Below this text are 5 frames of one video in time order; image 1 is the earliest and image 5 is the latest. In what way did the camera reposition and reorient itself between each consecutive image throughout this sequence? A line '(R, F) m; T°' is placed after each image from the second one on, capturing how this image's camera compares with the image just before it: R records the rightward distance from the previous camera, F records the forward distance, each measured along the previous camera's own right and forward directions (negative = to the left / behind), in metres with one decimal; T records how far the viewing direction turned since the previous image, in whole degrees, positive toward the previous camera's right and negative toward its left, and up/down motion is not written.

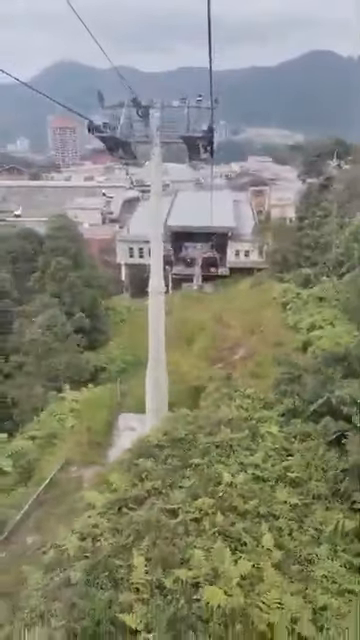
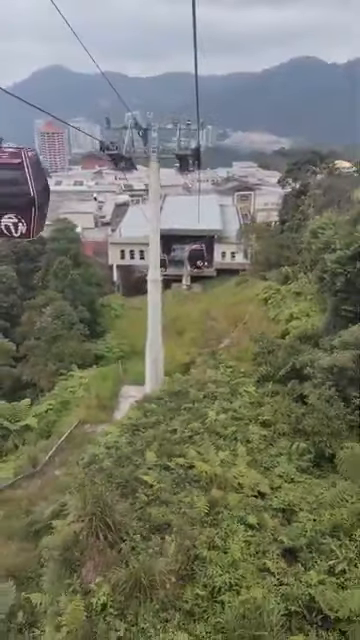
(-0.1, -1.2) m; +1°
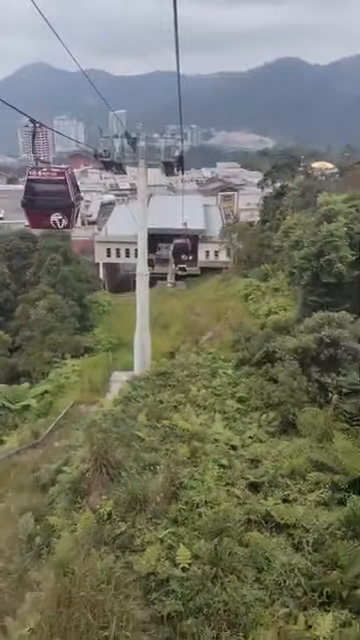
(0.0, -0.7) m; +2°
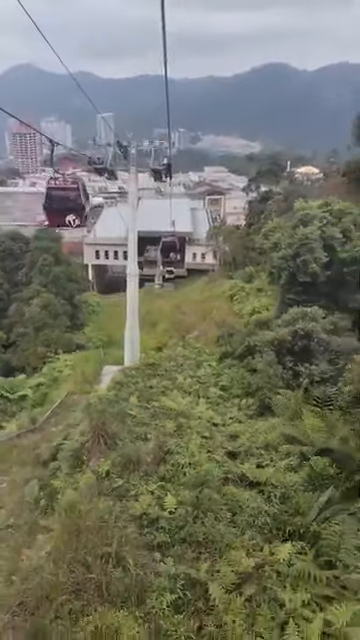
(0.0, -0.5) m; +1°
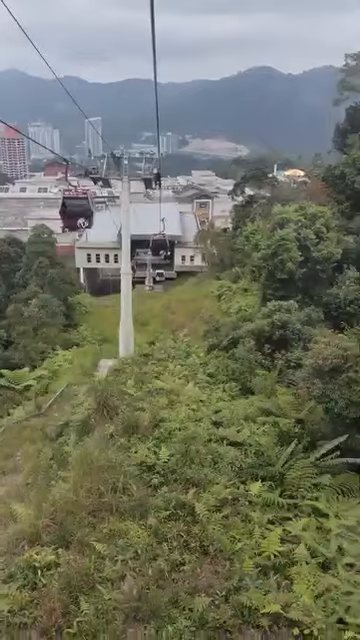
(0.0, -0.7) m; +1°
